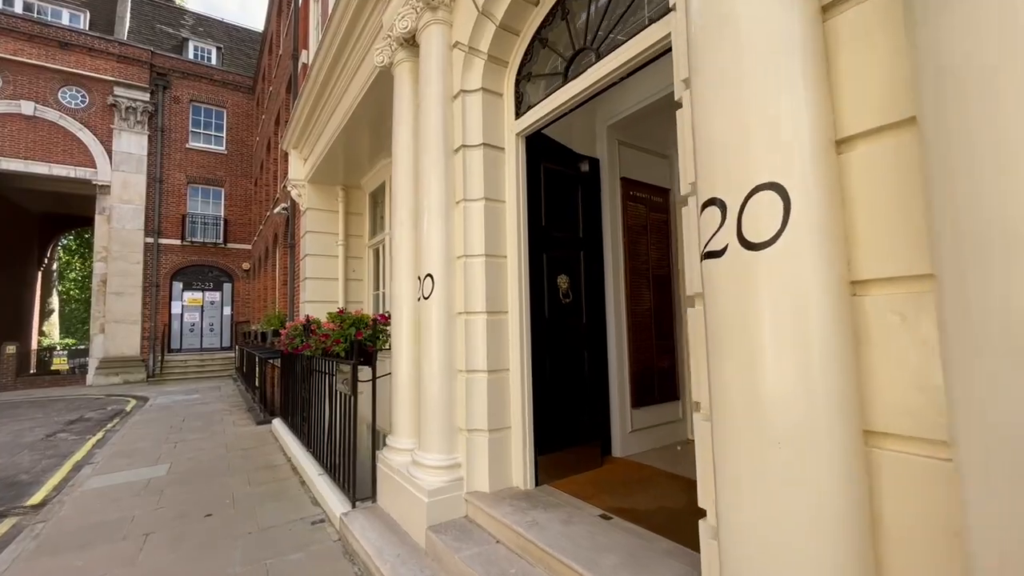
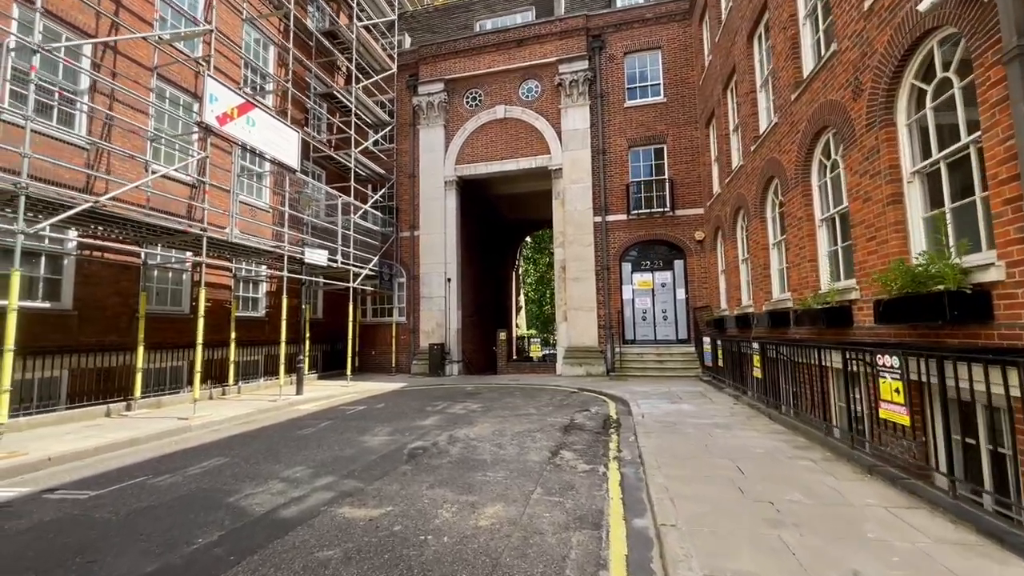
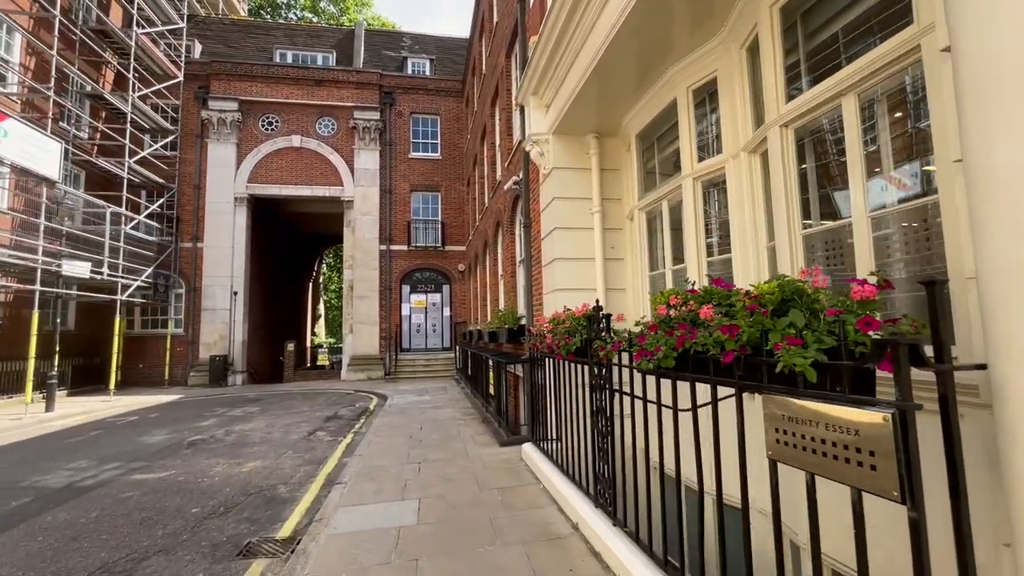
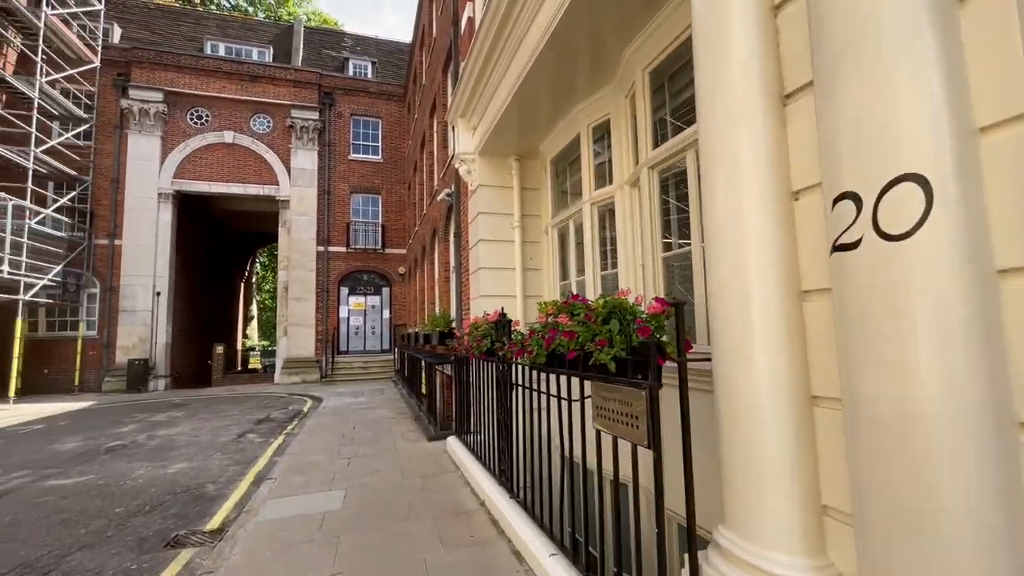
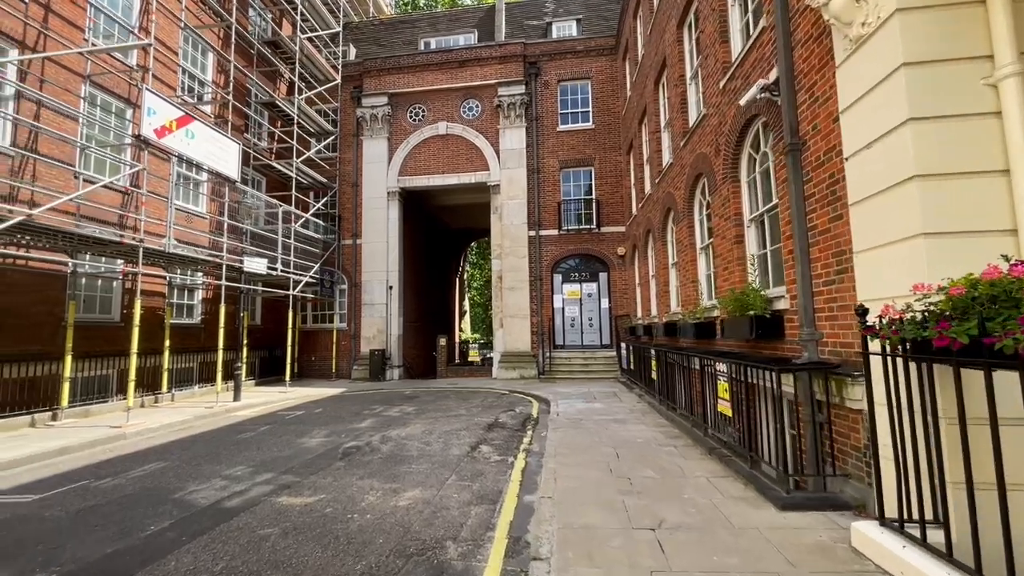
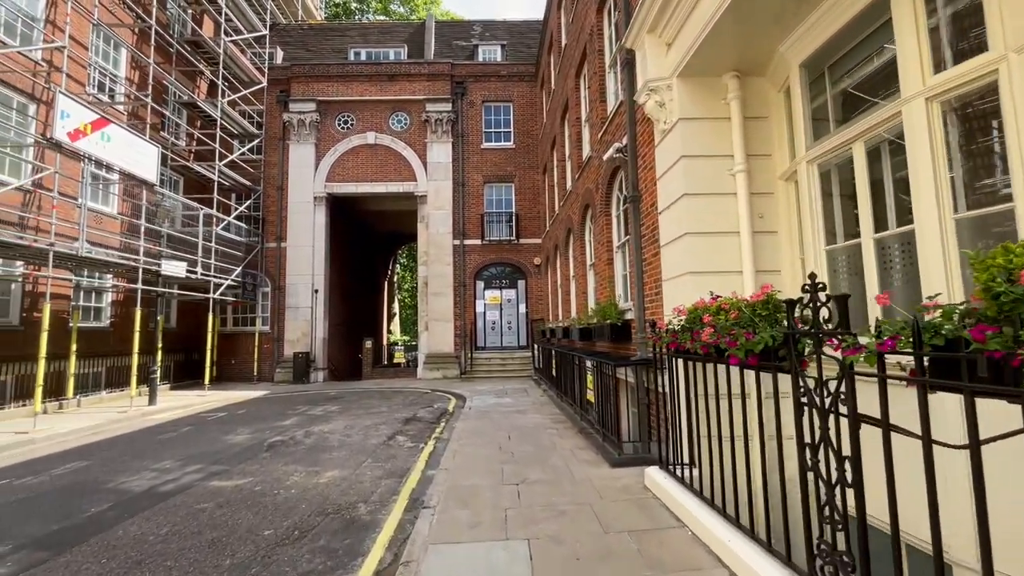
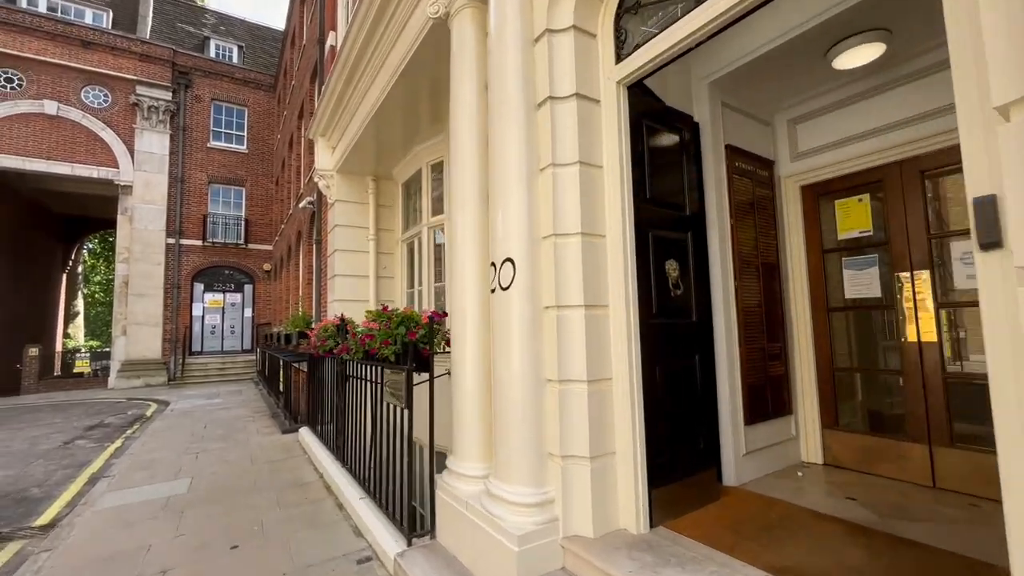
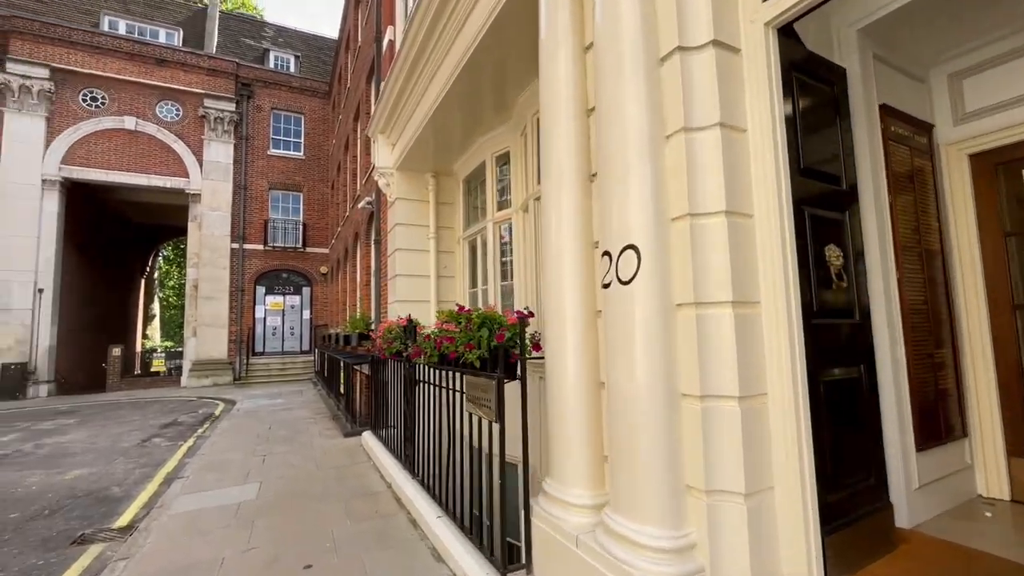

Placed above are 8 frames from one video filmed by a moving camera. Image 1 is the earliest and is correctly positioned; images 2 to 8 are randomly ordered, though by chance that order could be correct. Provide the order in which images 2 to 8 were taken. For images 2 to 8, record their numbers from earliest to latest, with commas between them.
7, 8, 4, 3, 6, 5, 2
